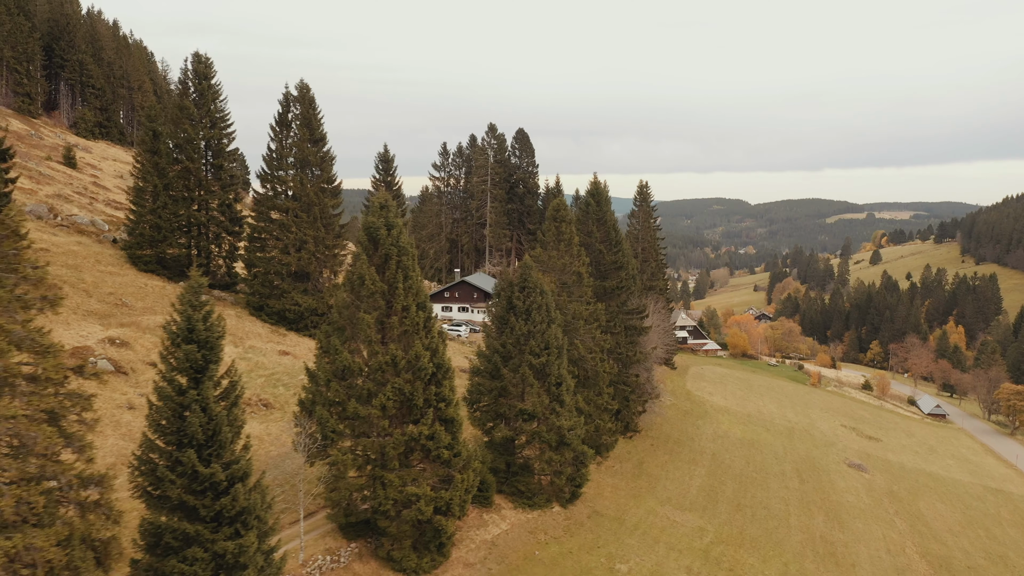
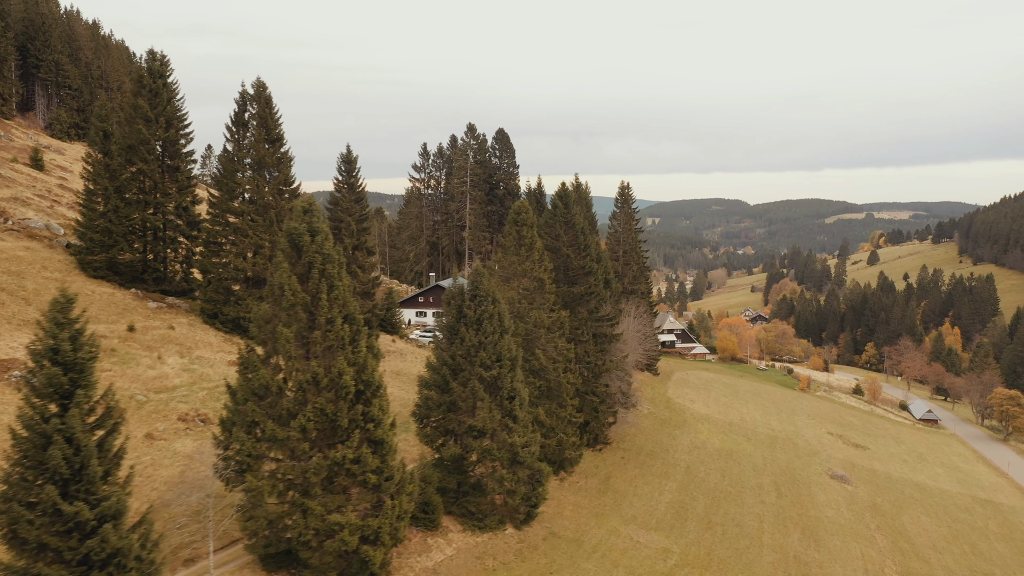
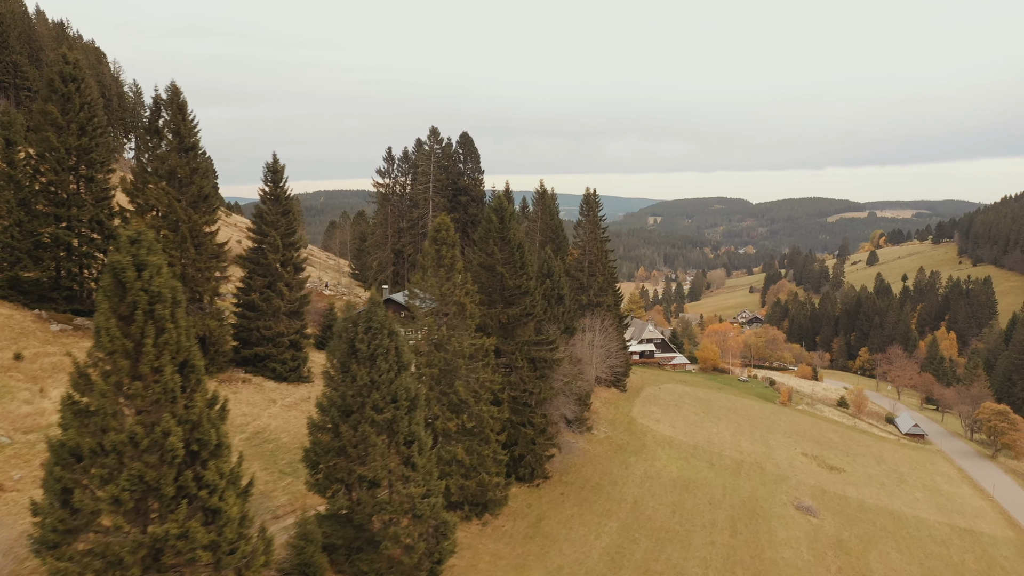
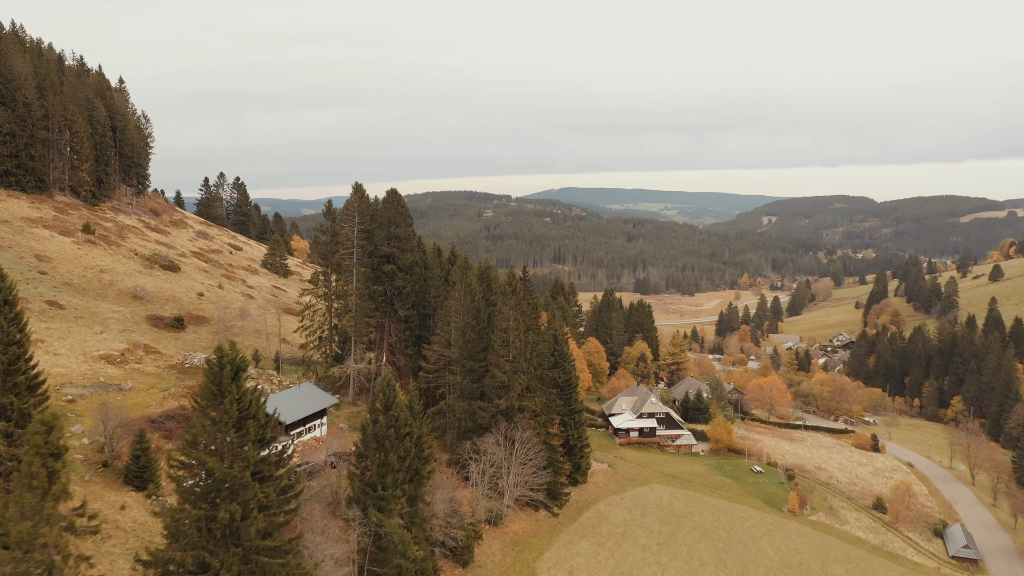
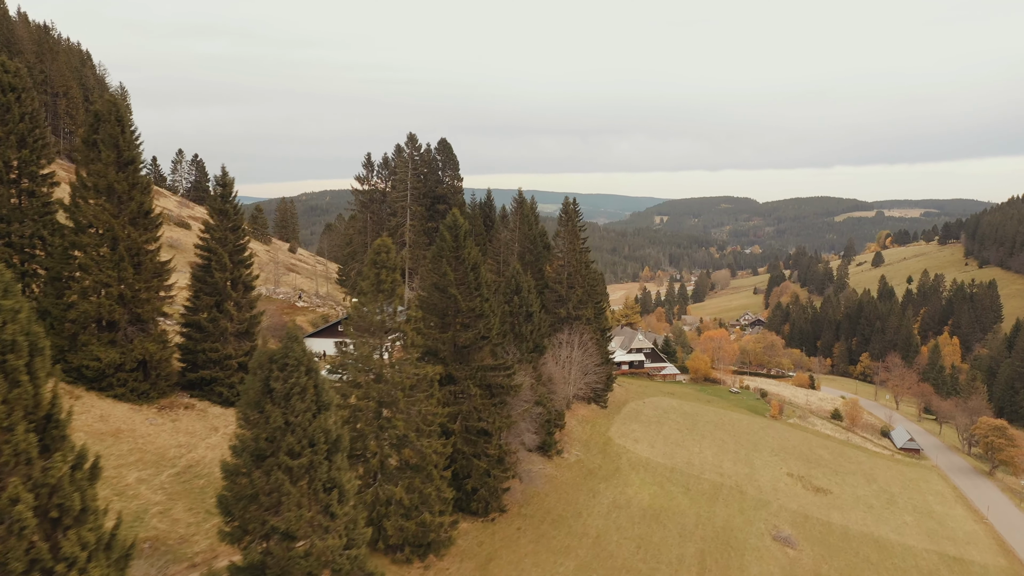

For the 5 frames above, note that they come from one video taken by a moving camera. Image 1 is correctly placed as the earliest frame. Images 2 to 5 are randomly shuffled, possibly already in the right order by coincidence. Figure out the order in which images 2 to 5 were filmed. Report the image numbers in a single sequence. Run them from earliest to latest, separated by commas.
2, 3, 5, 4
